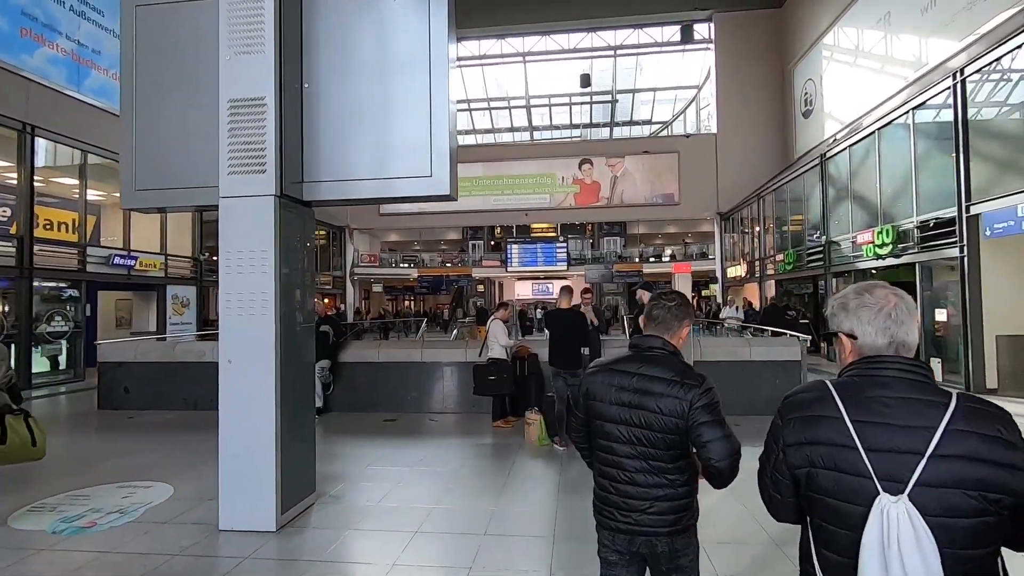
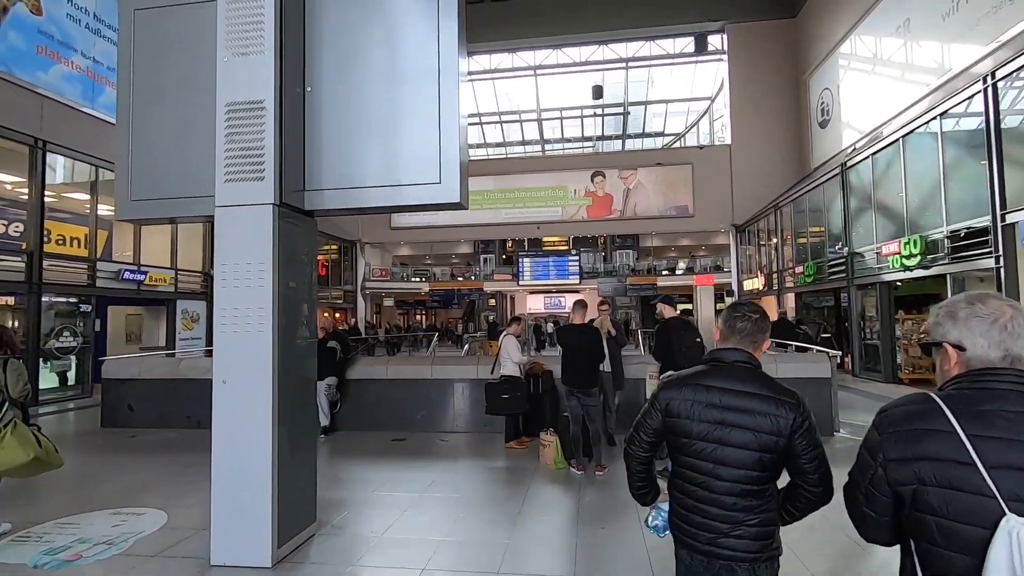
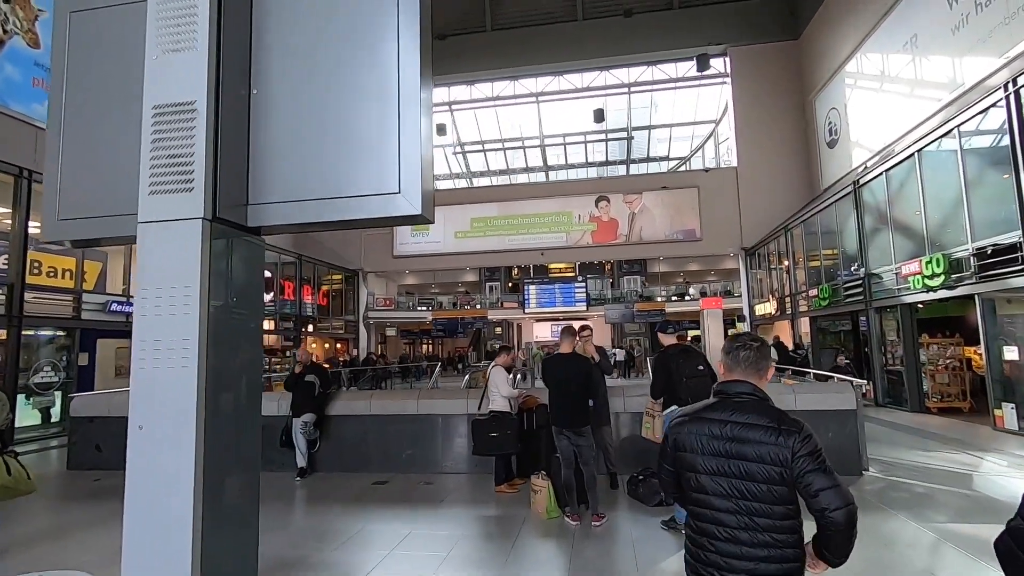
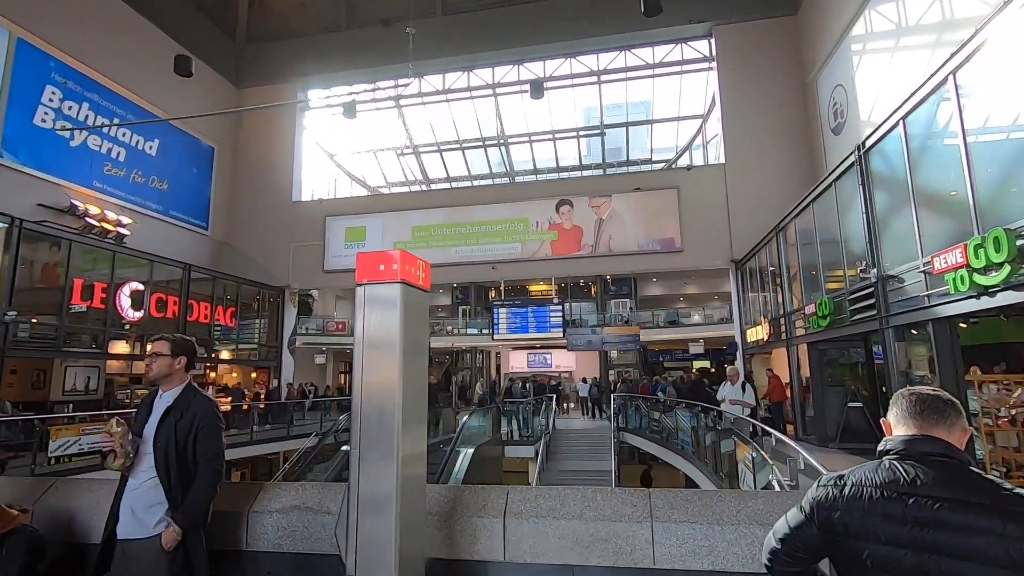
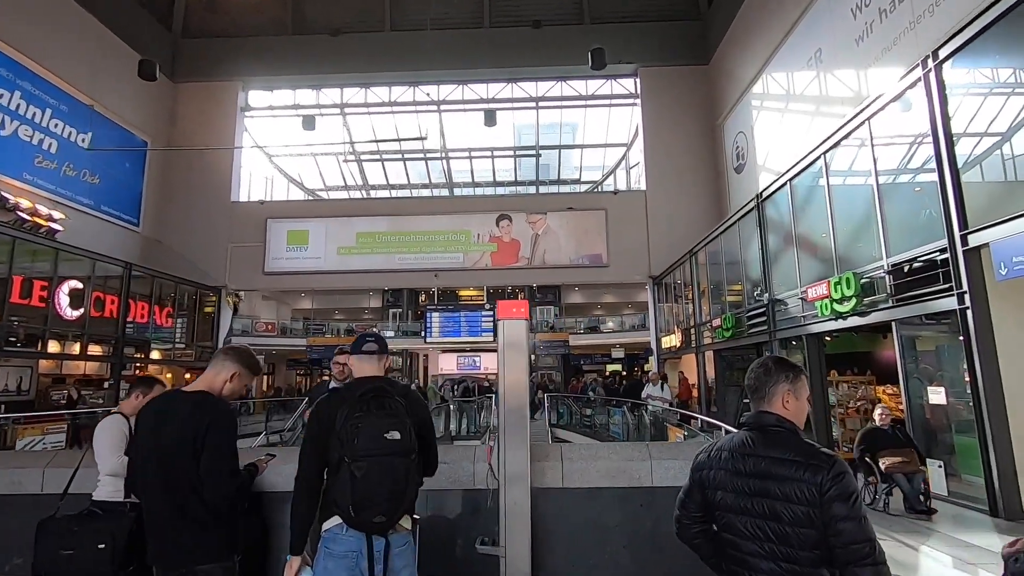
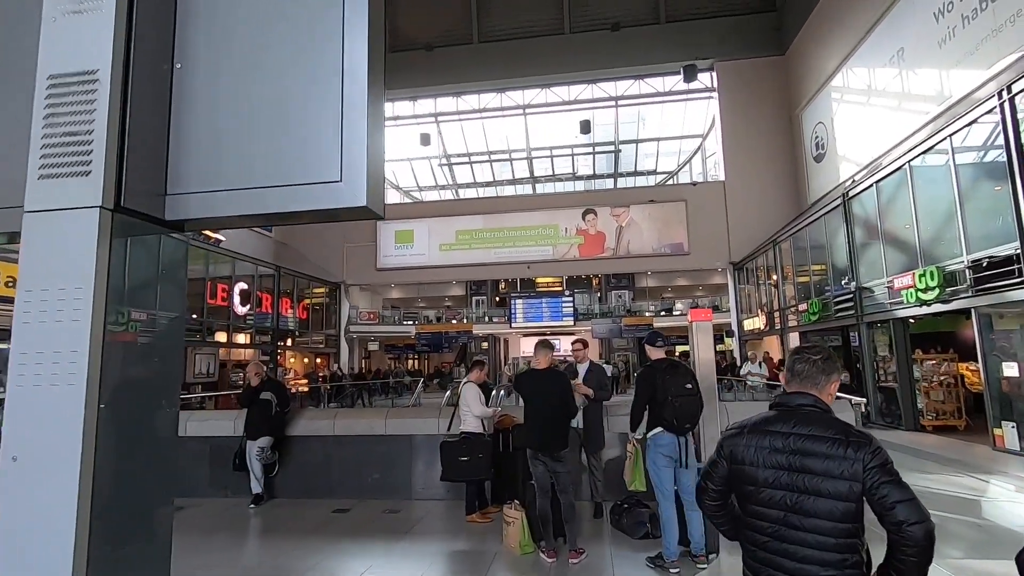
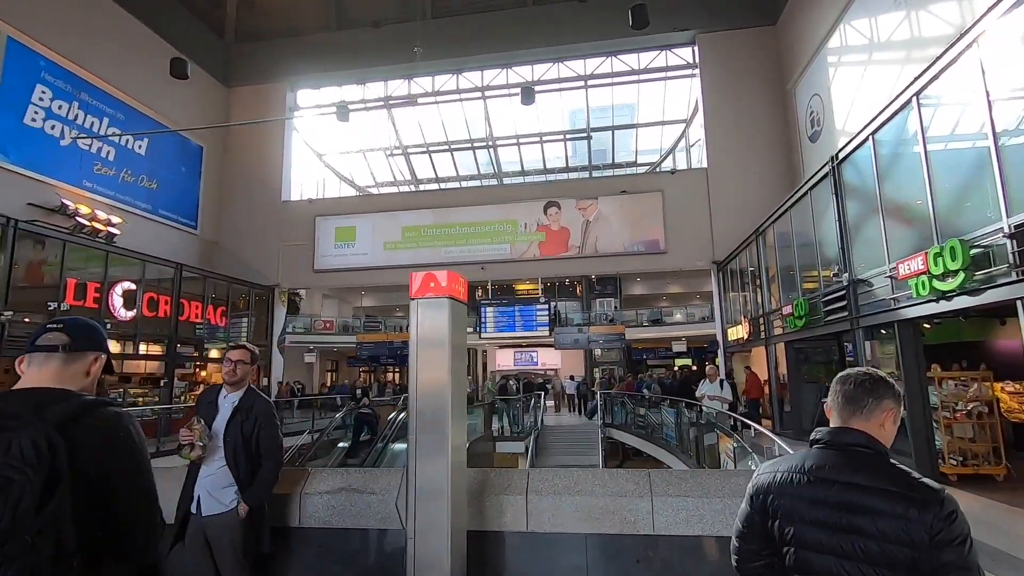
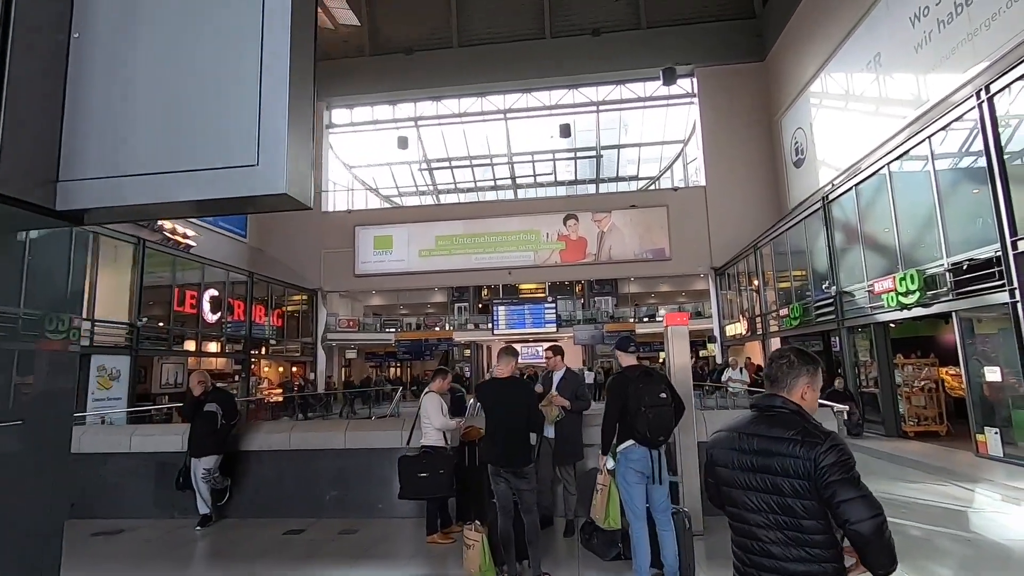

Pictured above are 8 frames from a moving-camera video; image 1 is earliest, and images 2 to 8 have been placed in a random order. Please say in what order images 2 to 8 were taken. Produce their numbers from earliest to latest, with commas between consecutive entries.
2, 3, 6, 8, 5, 7, 4
